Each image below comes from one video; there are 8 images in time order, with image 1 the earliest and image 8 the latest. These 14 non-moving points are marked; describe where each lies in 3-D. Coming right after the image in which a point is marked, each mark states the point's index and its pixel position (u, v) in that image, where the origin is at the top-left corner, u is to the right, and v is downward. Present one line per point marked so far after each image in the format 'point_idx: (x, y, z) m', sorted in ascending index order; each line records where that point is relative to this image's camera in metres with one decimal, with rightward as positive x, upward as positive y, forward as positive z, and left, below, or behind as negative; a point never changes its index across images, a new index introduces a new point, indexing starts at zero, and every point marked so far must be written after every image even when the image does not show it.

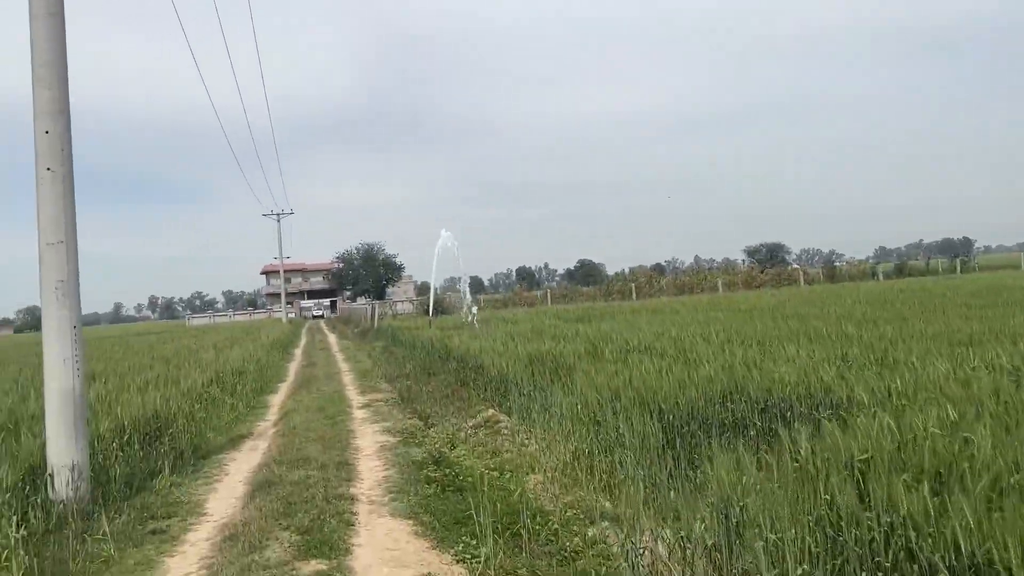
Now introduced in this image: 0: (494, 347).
0: (-0.3, -0.8, +10.9) m
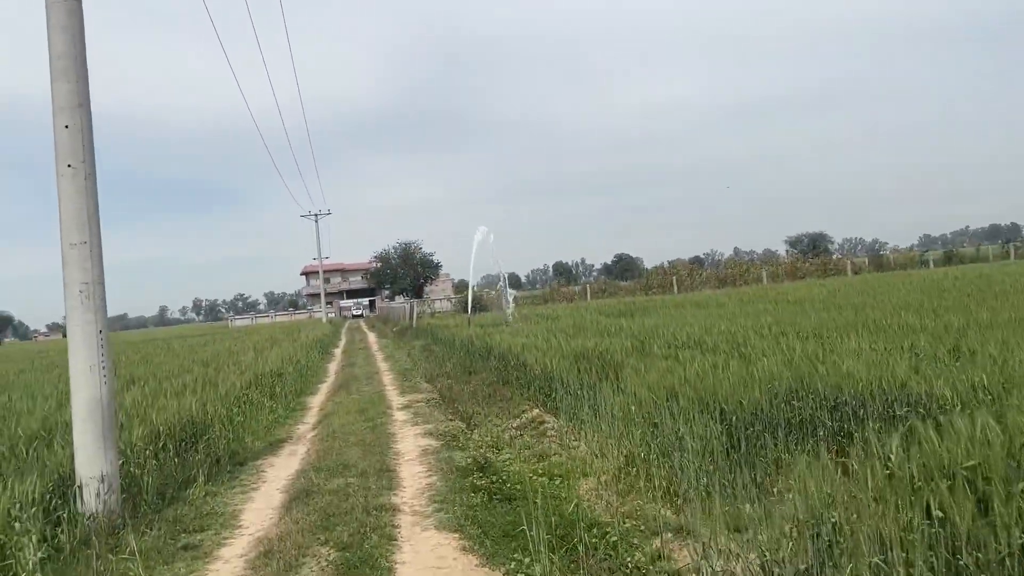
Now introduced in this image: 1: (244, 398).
0: (+0.3, -0.7, +10.6) m
1: (-2.8, -1.1, +8.6) m
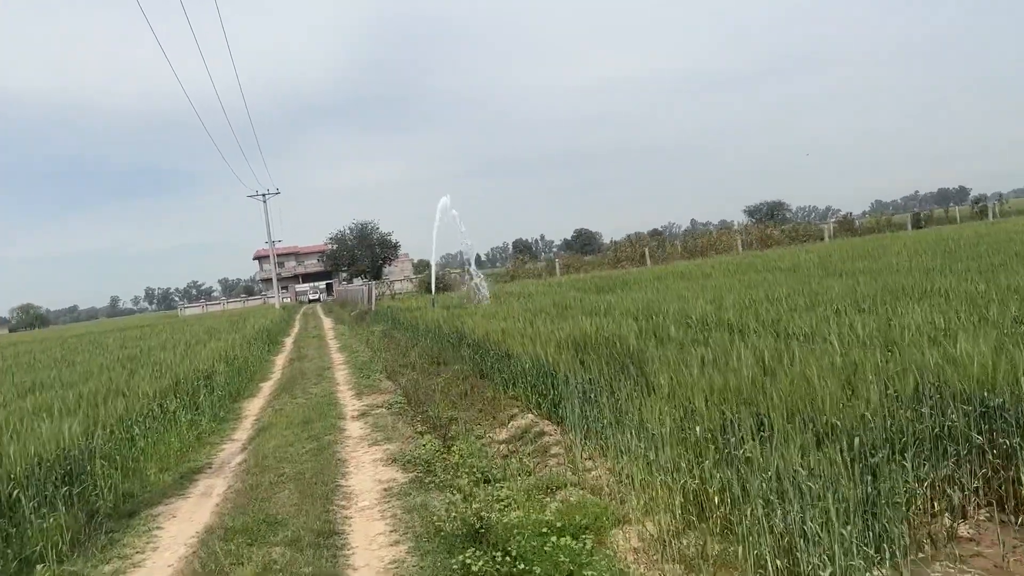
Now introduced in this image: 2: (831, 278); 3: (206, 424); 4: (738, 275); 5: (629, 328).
0: (0.0, -0.4, +8.8) m
1: (-2.9, -1.0, +6.7) m
2: (+4.6, +0.1, +11.9) m
3: (-2.8, -1.3, +7.5) m
4: (+4.2, +0.2, +15.4) m
5: (+1.0, -0.4, +7.4) m
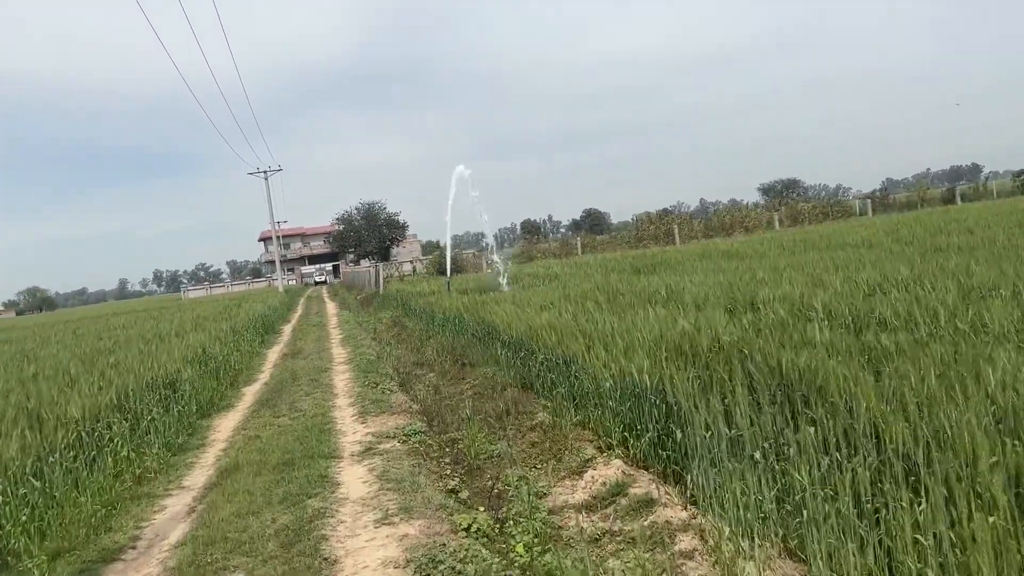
0: (+0.5, -0.3, +6.8) m
1: (-2.5, -0.9, +4.7) m
2: (+5.0, +0.4, +9.8) m
3: (-2.4, -1.1, +5.5) m
4: (+4.6, +0.6, +13.3) m
5: (+1.4, -0.2, +5.3) m
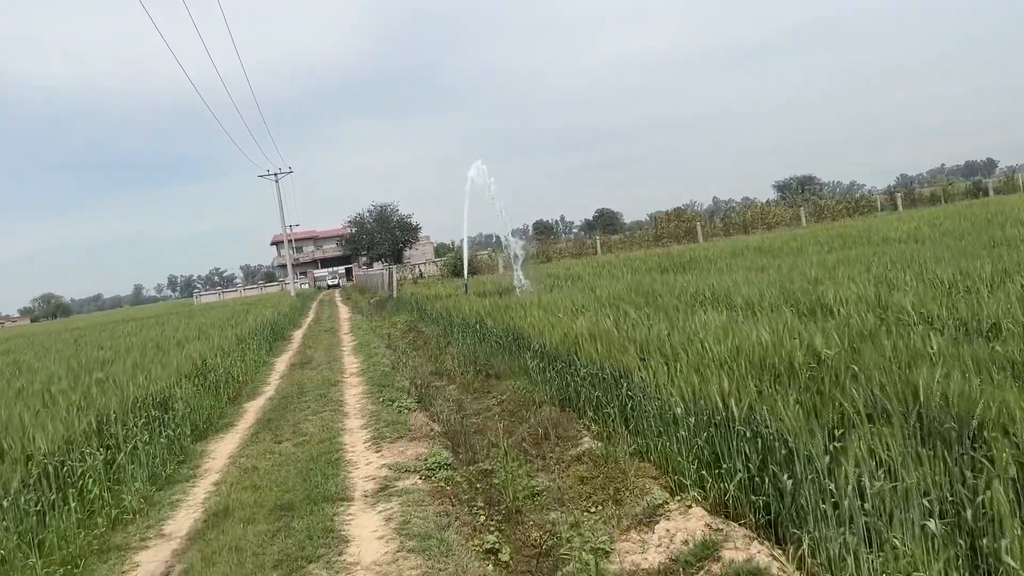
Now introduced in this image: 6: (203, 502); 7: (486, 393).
0: (+0.7, -0.3, +5.9) m
1: (-2.3, -1.0, +3.9) m
2: (+5.3, +0.4, +8.8) m
3: (-2.2, -1.2, +4.7) m
4: (+5.0, +0.6, +12.3) m
5: (+1.7, -0.2, +4.5) m
6: (-1.7, -1.2, +4.6) m
7: (-0.2, -0.9, +6.8) m
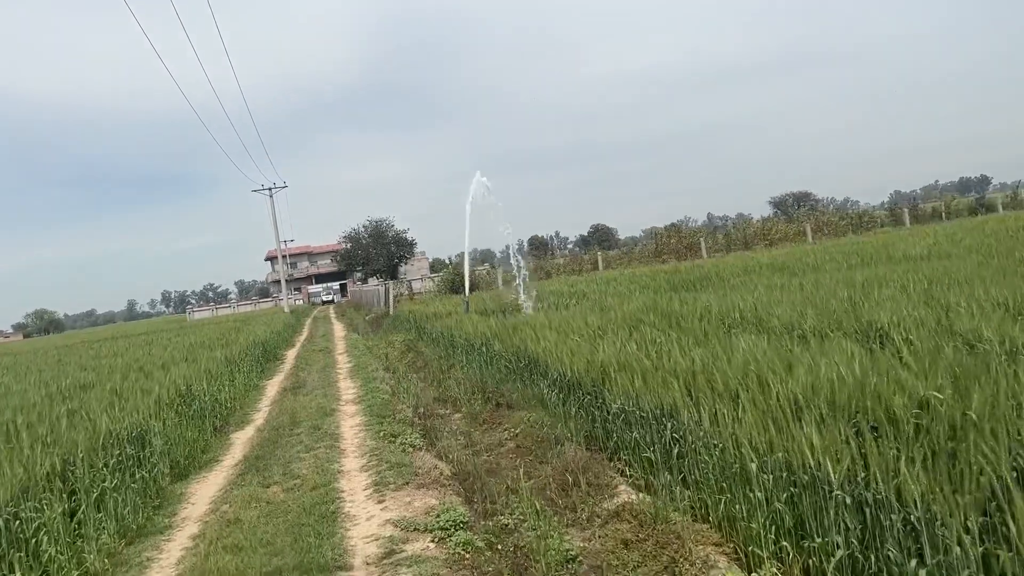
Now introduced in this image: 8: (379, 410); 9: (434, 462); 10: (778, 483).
0: (+0.8, -0.4, +5.3) m
1: (-2.2, -1.1, +3.2) m
2: (+5.4, +0.2, +8.2) m
3: (-2.0, -1.3, +4.0) m
4: (+5.0, +0.3, +11.8) m
5: (+1.8, -0.4, +3.8) m
6: (-1.6, -1.3, +3.9) m
7: (-0.1, -1.0, +6.2) m
8: (-1.2, -1.1, +7.3) m
9: (-0.5, -1.1, +5.1) m
10: (+0.9, -0.7, +2.9) m
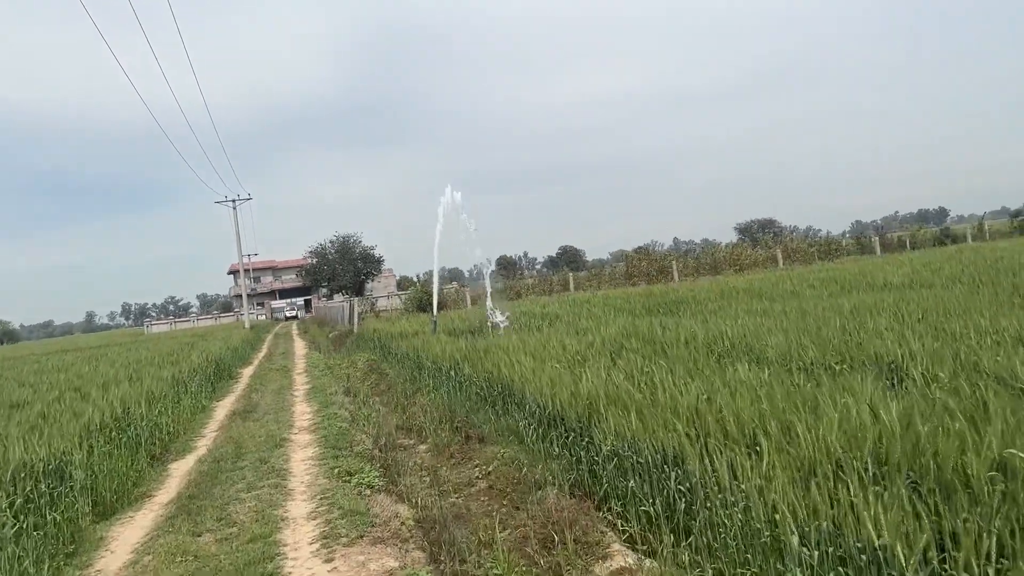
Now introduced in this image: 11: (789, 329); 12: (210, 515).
0: (+0.7, -0.6, +4.7) m
1: (-2.3, -1.1, +2.5) m
2: (+5.1, -0.1, +7.9) m
3: (-2.1, -1.4, +3.3) m
4: (+4.6, -0.1, +11.4) m
5: (+1.7, -0.5, +3.3) m
6: (-1.7, -1.3, +3.2) m
7: (-0.3, -1.2, +5.5) m
8: (-1.4, -1.2, +6.7) m
9: (-0.6, -1.2, +4.4) m
10: (+0.9, -0.8, +2.3) m
11: (+2.6, -0.4, +7.6) m
12: (-1.7, -1.2, +4.5) m
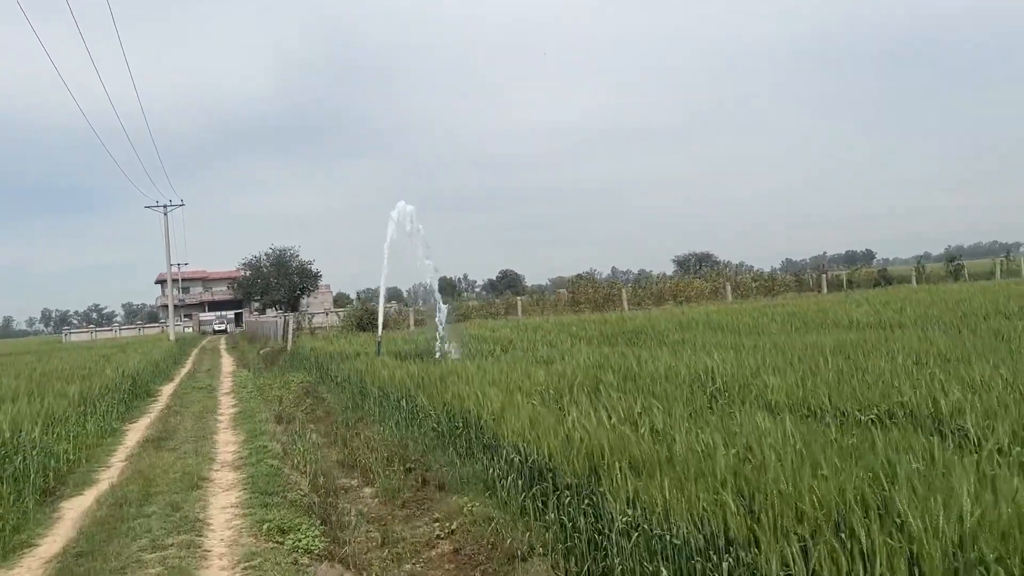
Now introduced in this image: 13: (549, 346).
0: (+0.6, -0.7, +3.9) m
1: (-2.2, -1.0, +1.5) m
2: (+4.8, -0.5, +7.4) m
3: (-2.2, -1.3, +2.2) m
4: (+4.1, -0.5, +10.8) m
5: (+1.7, -0.6, +2.6) m
6: (-1.7, -1.3, +2.2) m
7: (-0.5, -1.3, +4.6) m
8: (-1.7, -1.3, +5.6) m
9: (-0.7, -1.2, +3.5) m
10: (+0.9, -0.8, +1.5) m
11: (+2.3, -0.7, +6.9) m
12: (-1.8, -1.3, +3.5) m
13: (+0.5, -0.8, +10.8) m
